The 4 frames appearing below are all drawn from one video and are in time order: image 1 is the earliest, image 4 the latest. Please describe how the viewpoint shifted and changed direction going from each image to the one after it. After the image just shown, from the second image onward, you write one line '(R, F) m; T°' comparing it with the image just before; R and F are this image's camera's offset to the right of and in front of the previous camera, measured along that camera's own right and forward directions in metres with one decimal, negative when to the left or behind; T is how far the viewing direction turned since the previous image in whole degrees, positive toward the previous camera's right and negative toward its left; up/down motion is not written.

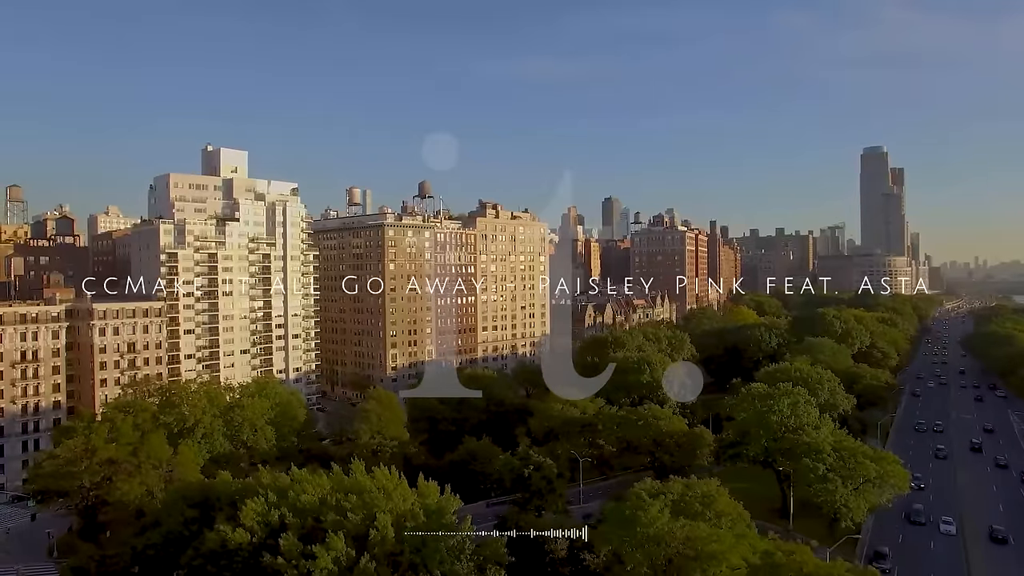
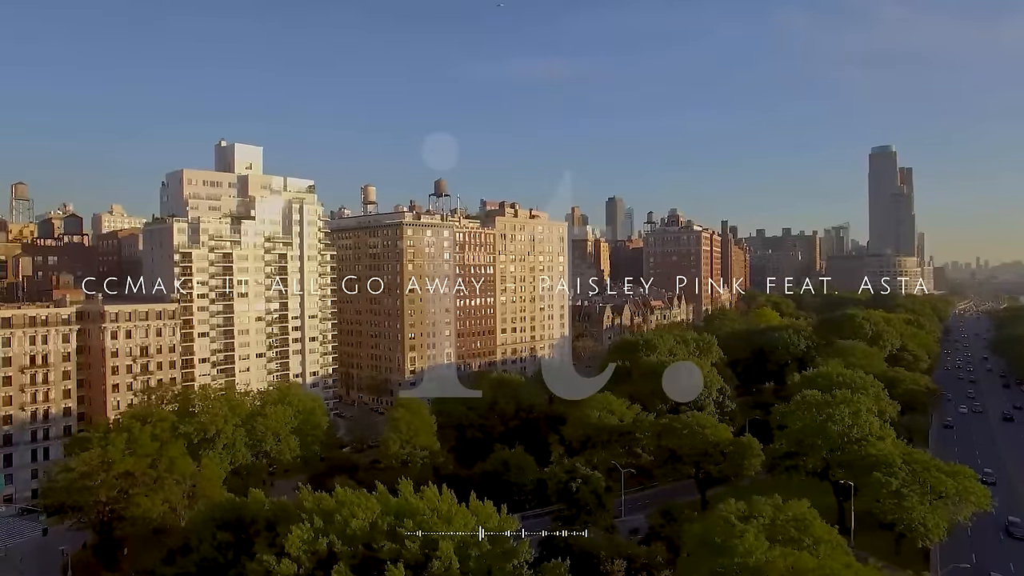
(-2.8, +3.1) m; 0°
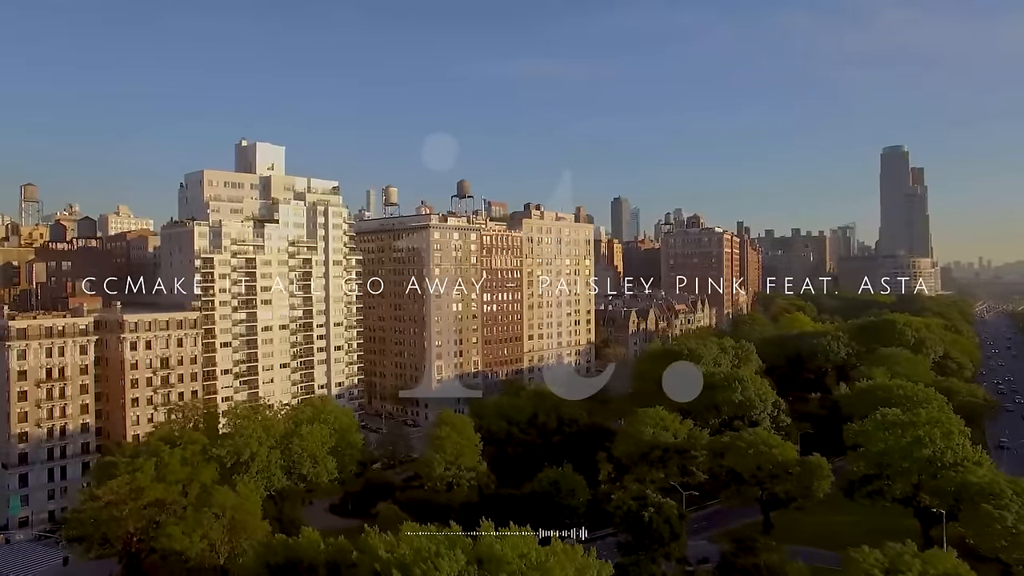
(-3.6, +3.8) m; 0°
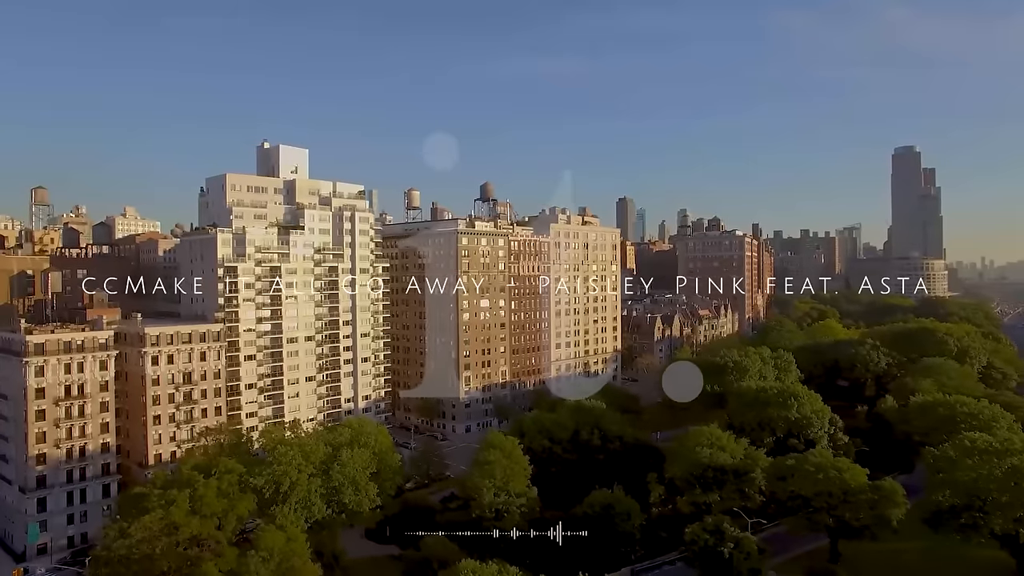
(-3.5, +3.5) m; 0°
